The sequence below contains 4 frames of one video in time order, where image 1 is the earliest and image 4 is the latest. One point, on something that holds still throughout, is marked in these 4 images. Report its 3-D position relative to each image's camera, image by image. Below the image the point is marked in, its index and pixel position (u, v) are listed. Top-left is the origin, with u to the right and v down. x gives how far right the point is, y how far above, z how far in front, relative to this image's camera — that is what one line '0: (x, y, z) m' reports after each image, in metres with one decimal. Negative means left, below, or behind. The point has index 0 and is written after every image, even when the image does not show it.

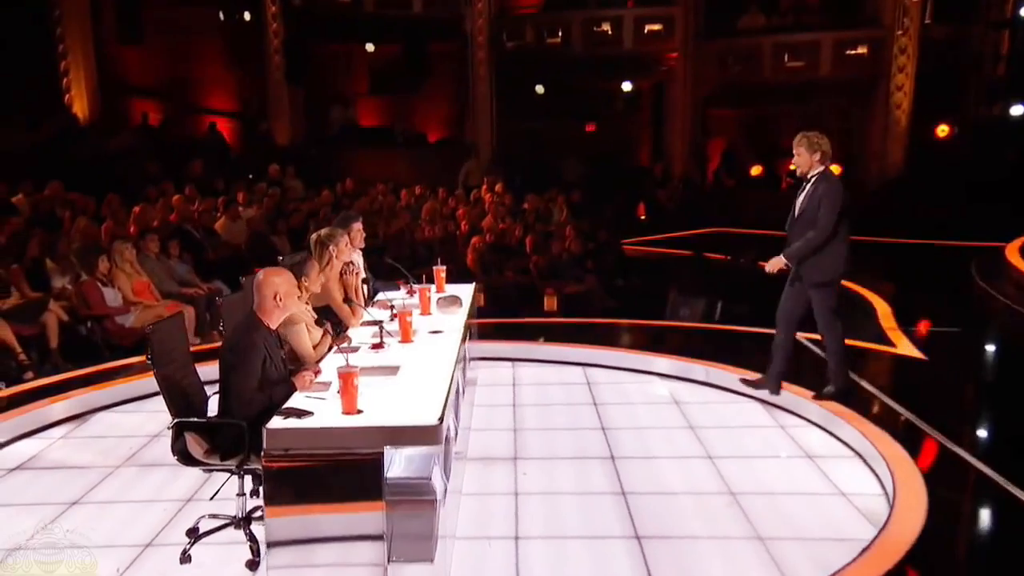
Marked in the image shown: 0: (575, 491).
0: (+0.2, -0.7, +4.3) m
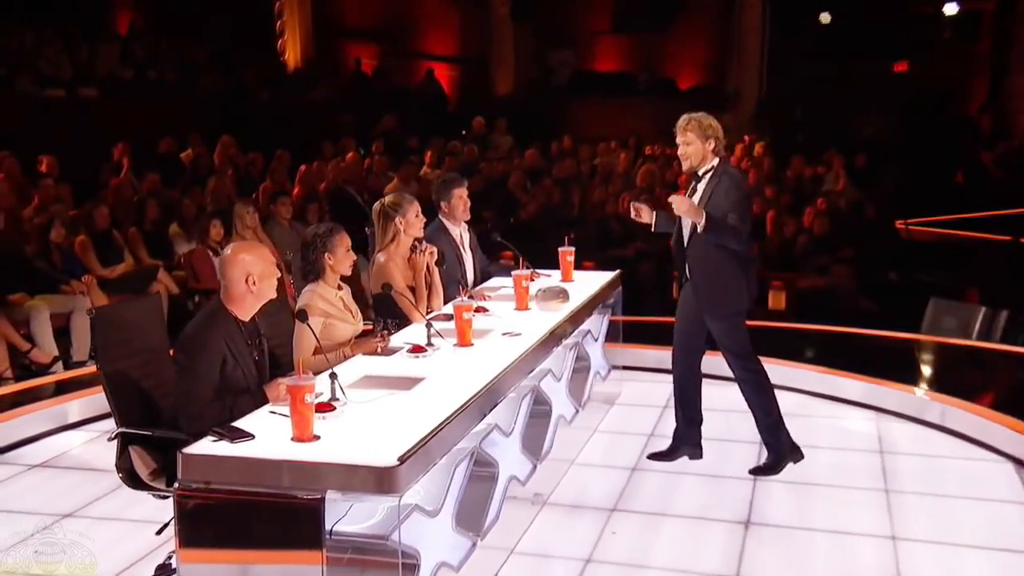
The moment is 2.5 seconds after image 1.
0: (+0.4, -0.7, +3.0) m
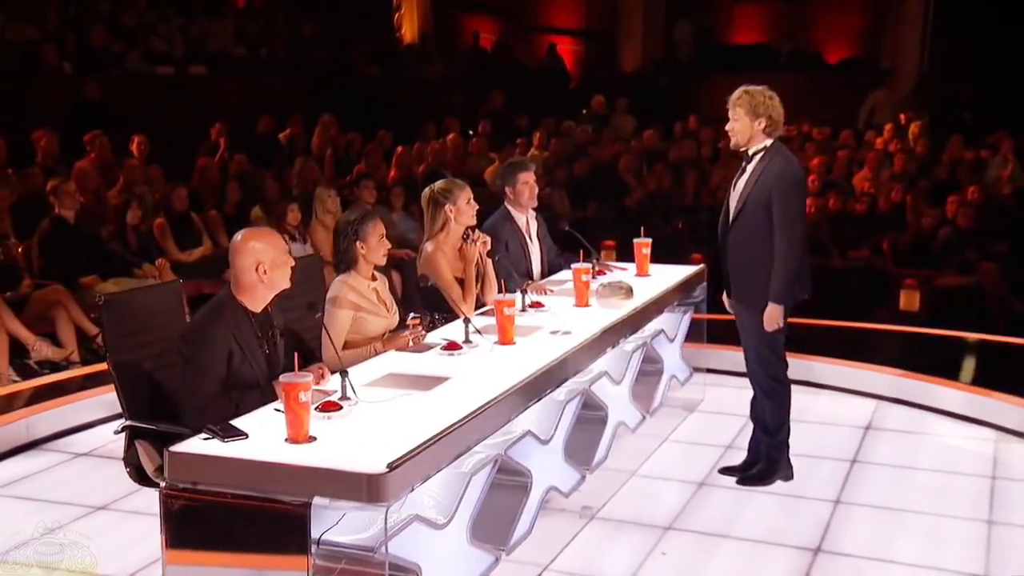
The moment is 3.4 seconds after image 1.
0: (+0.4, -0.7, +2.7) m
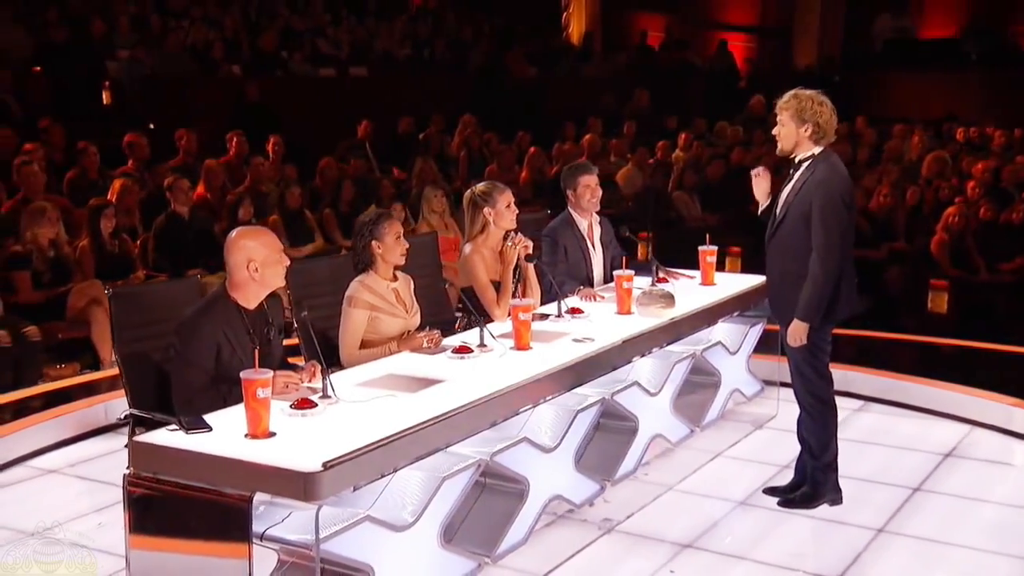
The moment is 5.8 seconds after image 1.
0: (+0.3, -0.7, +2.5) m
